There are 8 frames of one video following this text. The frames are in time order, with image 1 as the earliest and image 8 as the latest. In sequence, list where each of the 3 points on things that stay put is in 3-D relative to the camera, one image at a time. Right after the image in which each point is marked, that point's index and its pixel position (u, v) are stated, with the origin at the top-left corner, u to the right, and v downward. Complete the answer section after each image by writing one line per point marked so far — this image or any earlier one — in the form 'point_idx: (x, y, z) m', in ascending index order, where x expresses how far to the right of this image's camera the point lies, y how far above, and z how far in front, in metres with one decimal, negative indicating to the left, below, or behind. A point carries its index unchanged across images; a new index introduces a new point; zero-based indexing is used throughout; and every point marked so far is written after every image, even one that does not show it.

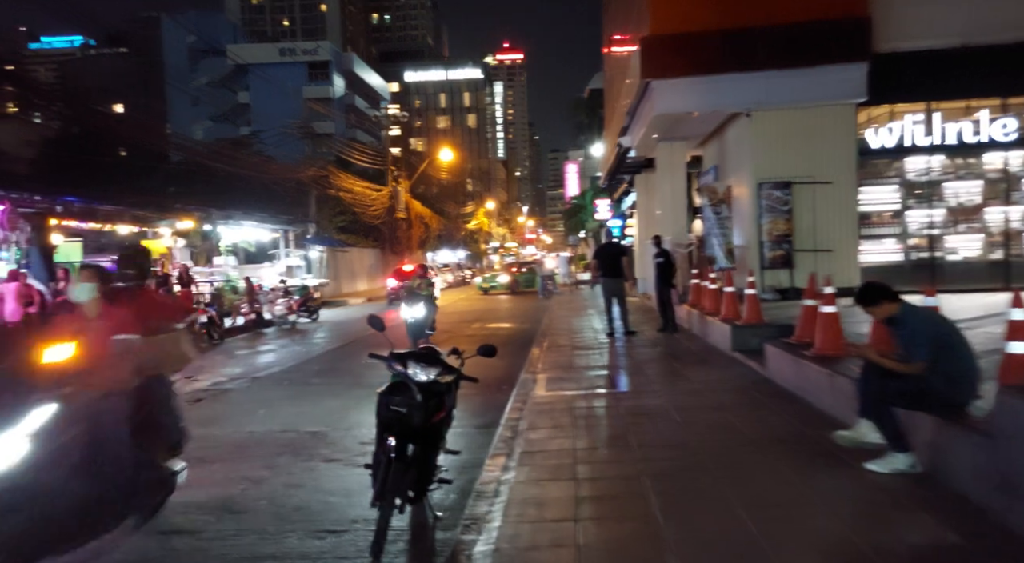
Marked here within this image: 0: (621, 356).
0: (+1.7, -1.2, +12.5) m
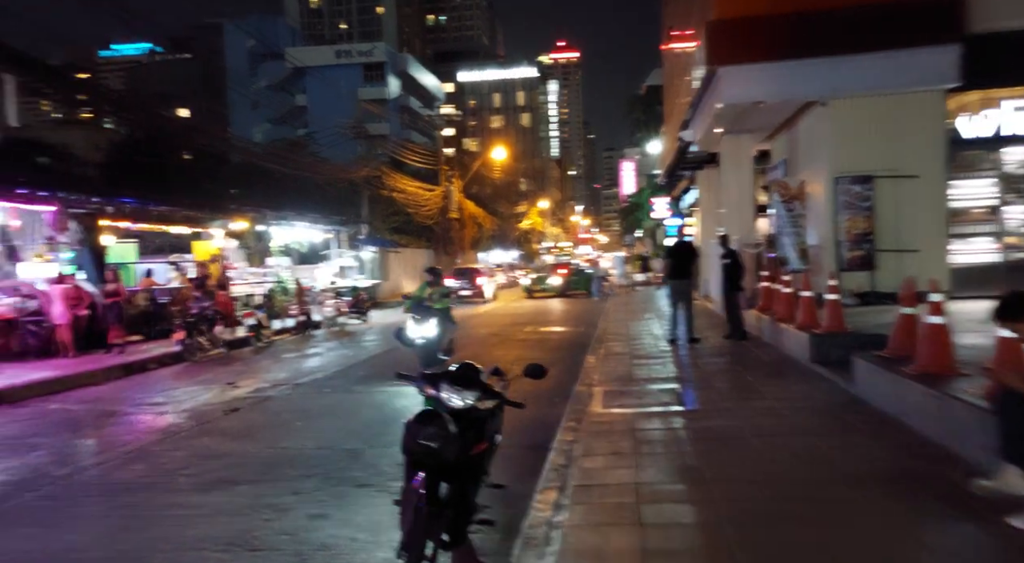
0: (+2.4, -1.2, +11.5) m
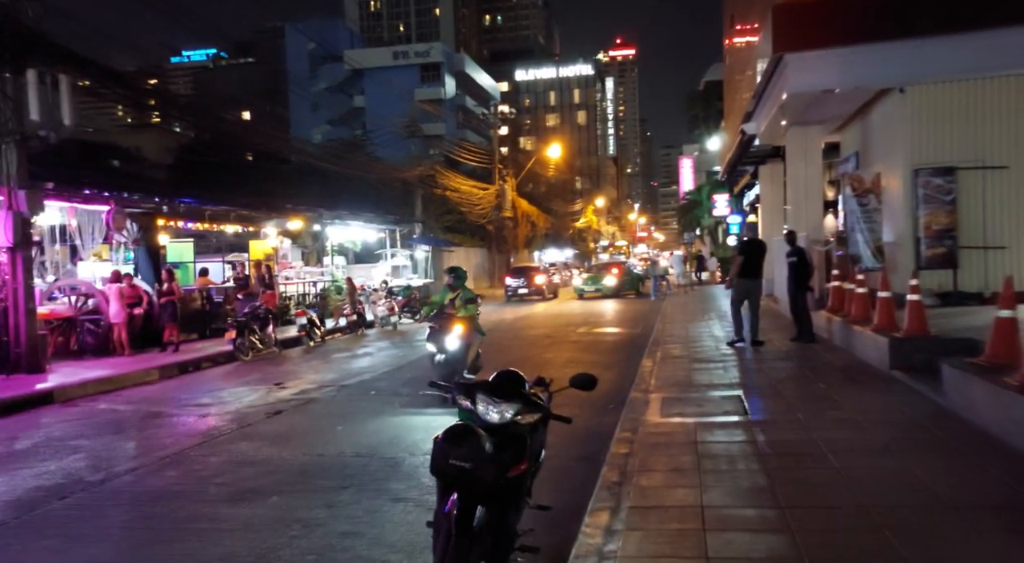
0: (+3.1, -1.2, +10.8) m
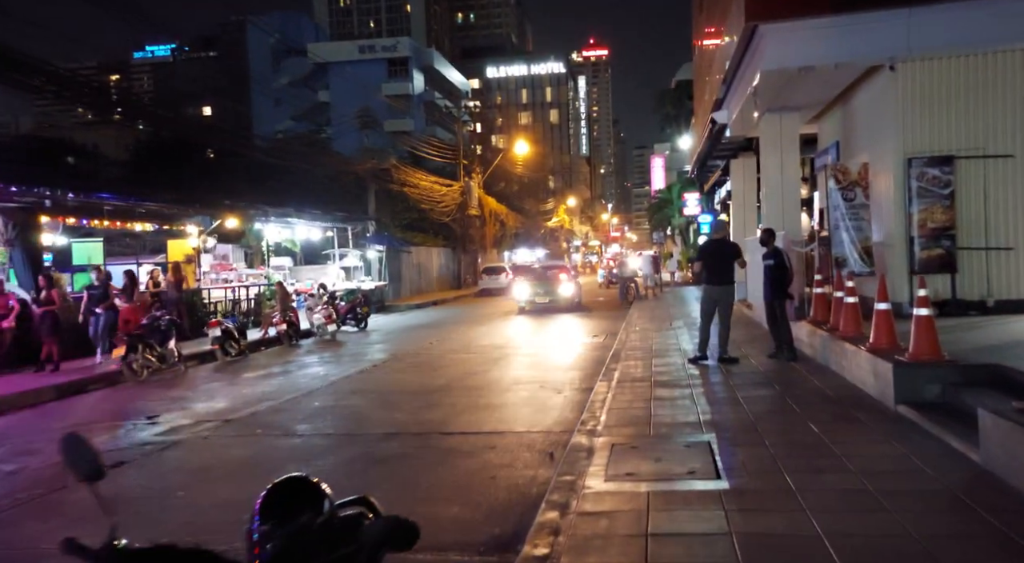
0: (+2.2, -1.3, +8.7) m
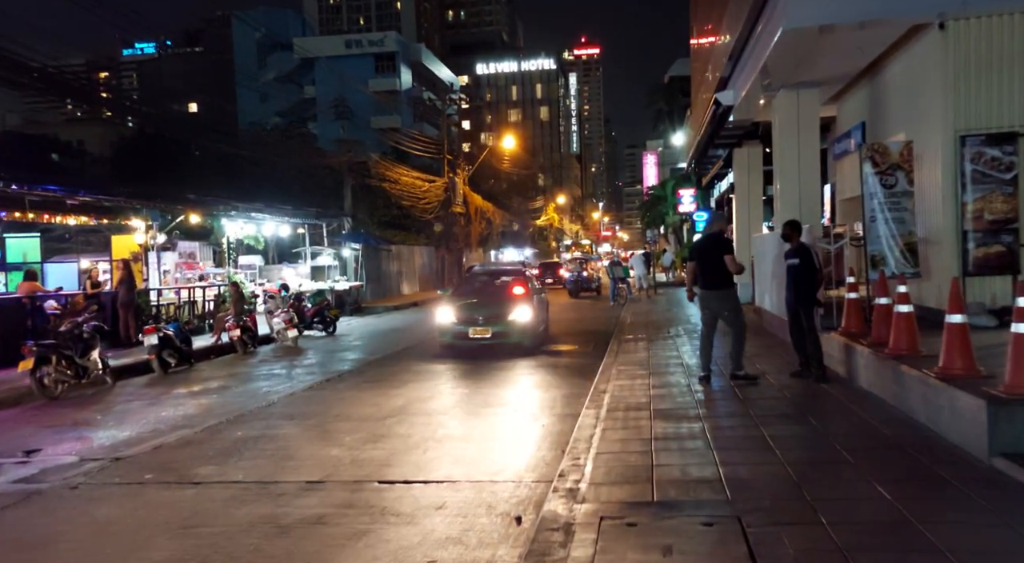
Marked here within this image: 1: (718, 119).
0: (+1.9, -1.3, +6.7) m
1: (+4.9, +3.9, +19.2) m
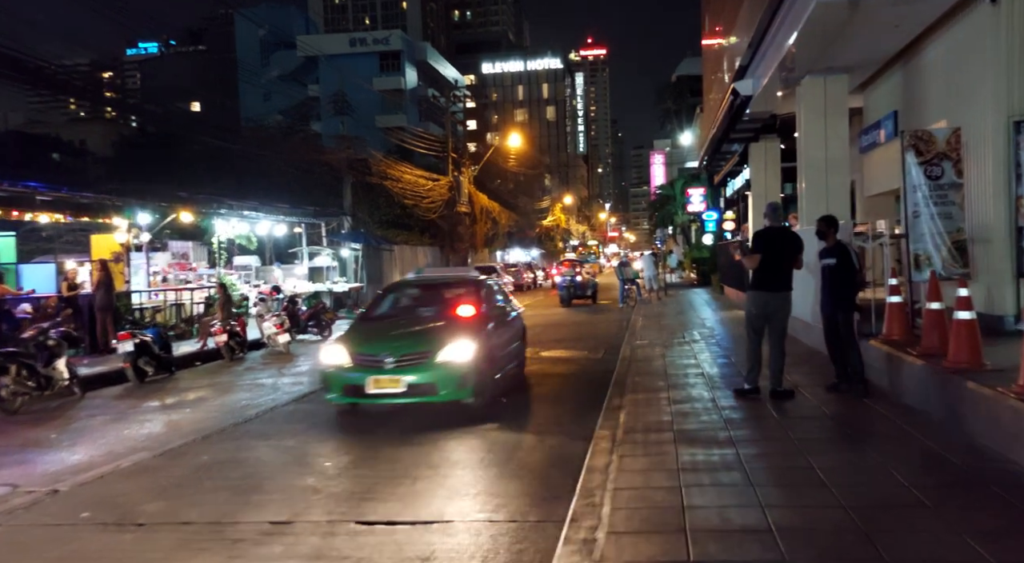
0: (+1.9, -1.4, +5.6) m
1: (+5.0, +3.8, +18.1) m
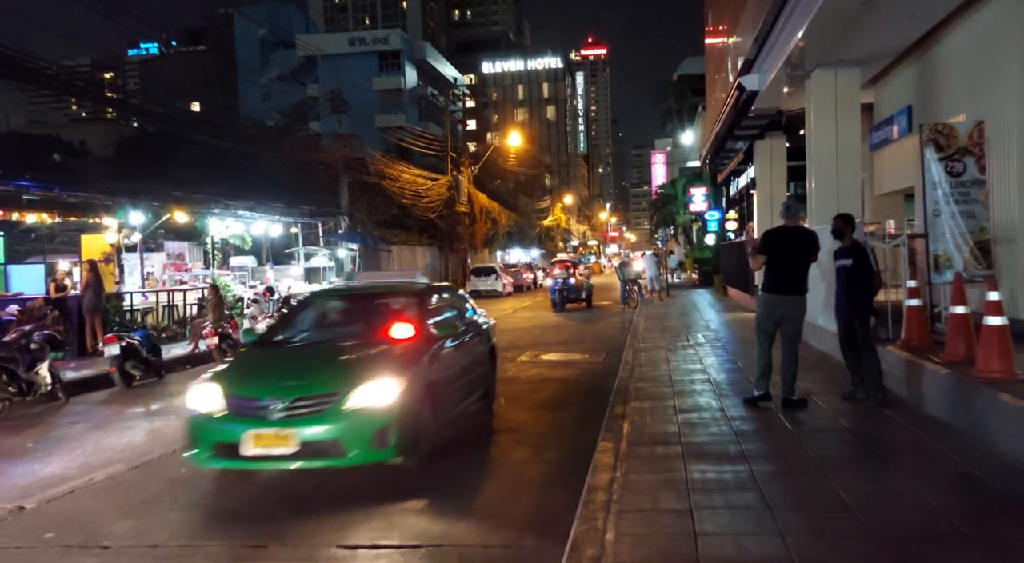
0: (+1.9, -1.4, +5.1) m
1: (+4.9, +3.8, +17.6) m
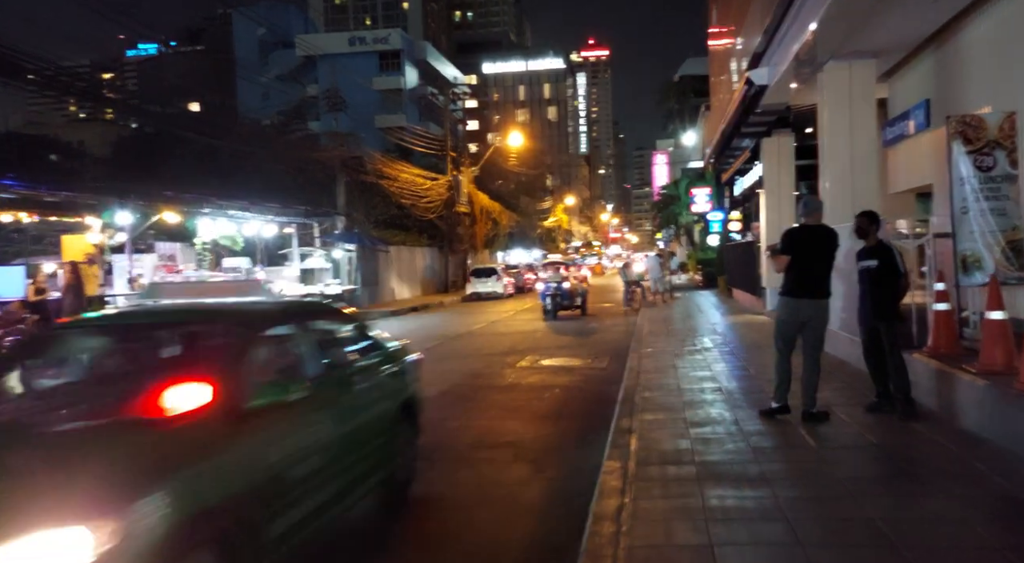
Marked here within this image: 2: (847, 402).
0: (+1.8, -1.4, +4.5) m
1: (+4.9, +3.8, +17.0) m
2: (+3.4, -1.2, +8.2) m
